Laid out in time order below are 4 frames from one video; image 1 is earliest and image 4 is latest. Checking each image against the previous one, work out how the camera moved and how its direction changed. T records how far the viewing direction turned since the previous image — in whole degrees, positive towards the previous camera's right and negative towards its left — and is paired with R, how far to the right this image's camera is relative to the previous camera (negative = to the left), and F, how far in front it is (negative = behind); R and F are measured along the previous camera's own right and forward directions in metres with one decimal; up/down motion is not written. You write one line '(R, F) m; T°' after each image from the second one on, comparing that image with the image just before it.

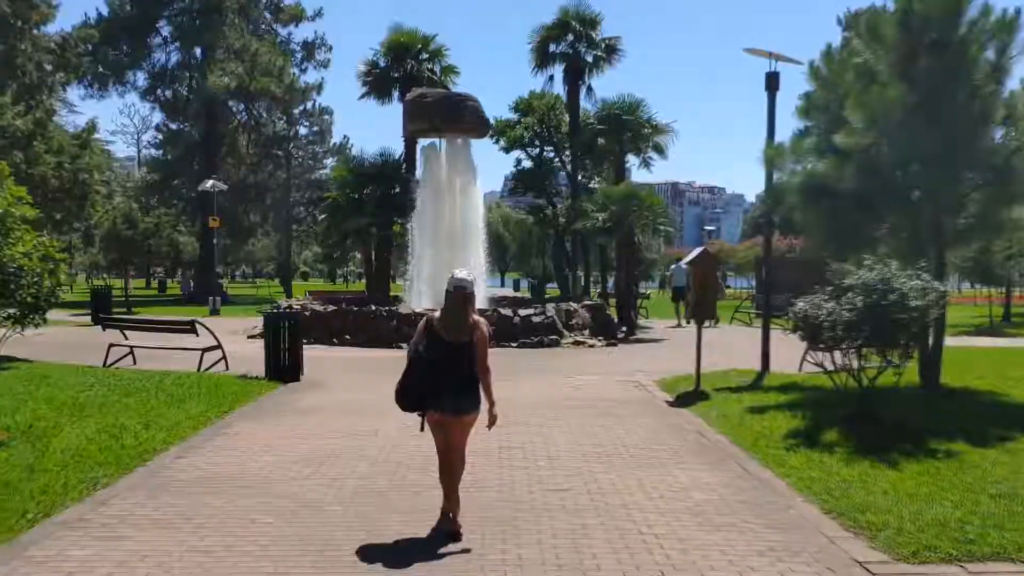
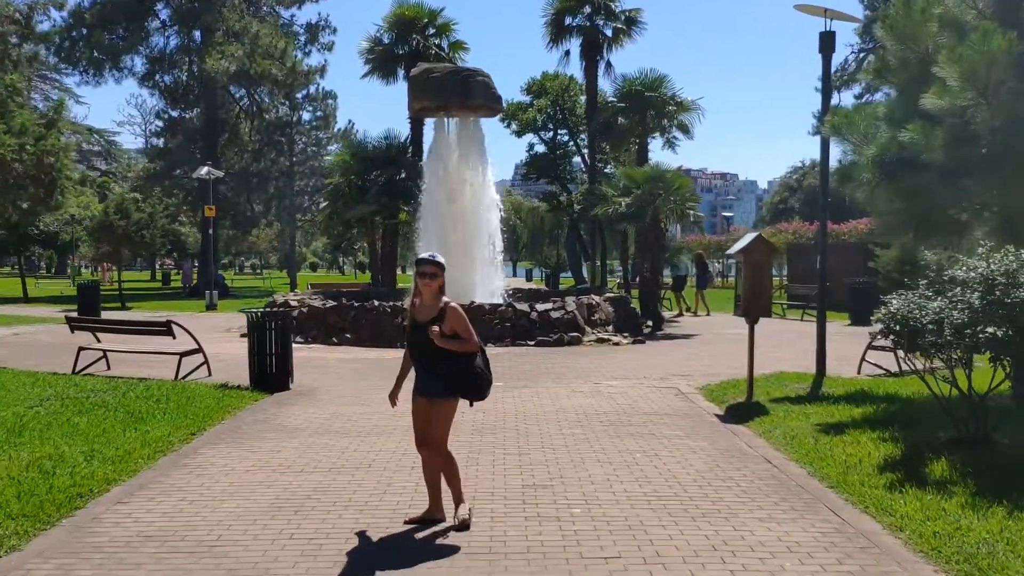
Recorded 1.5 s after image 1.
(-0.1, +1.8) m; -1°
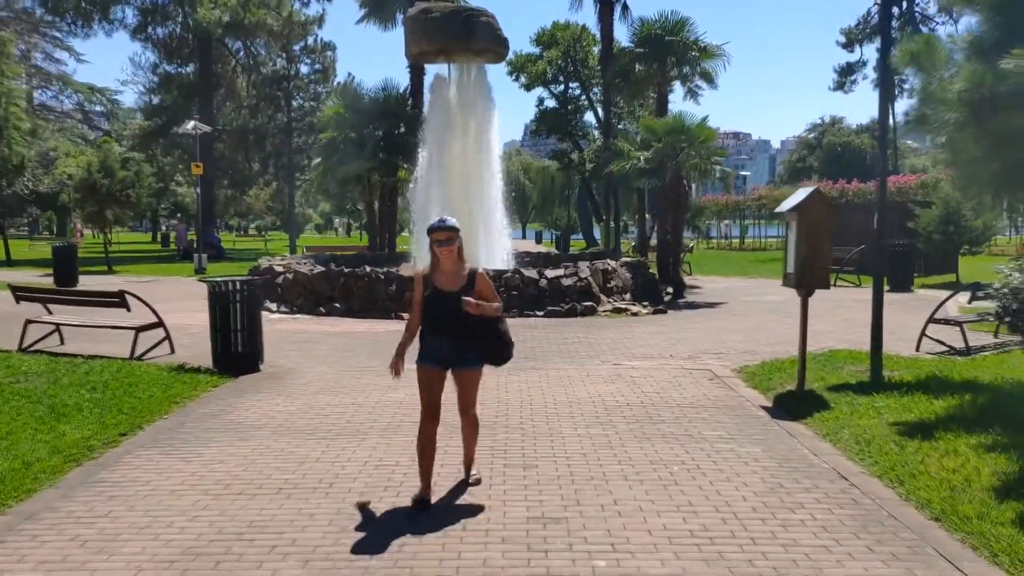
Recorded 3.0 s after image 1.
(+0.1, +1.8) m; -1°
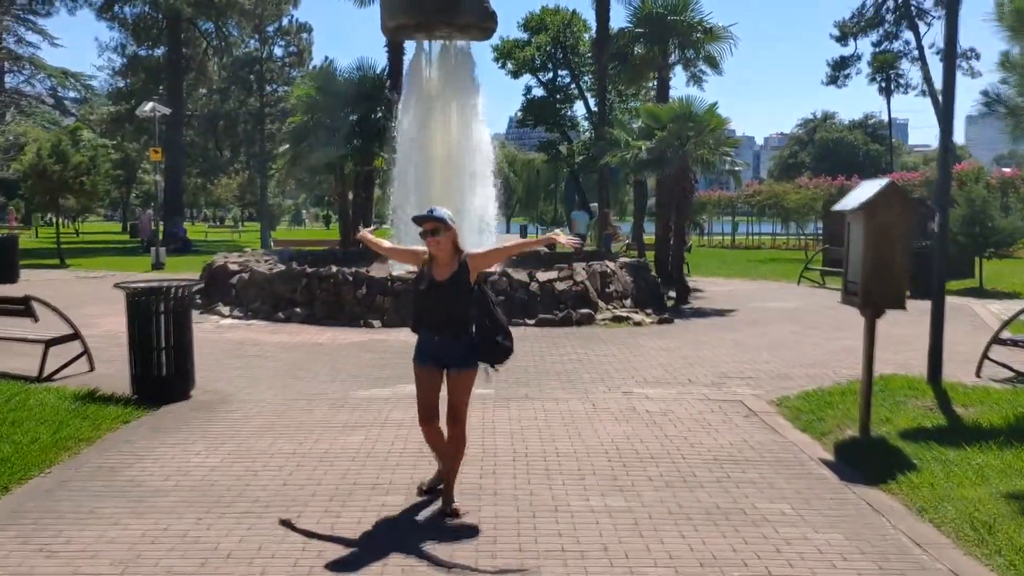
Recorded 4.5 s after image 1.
(-0.1, +1.9) m; +1°
